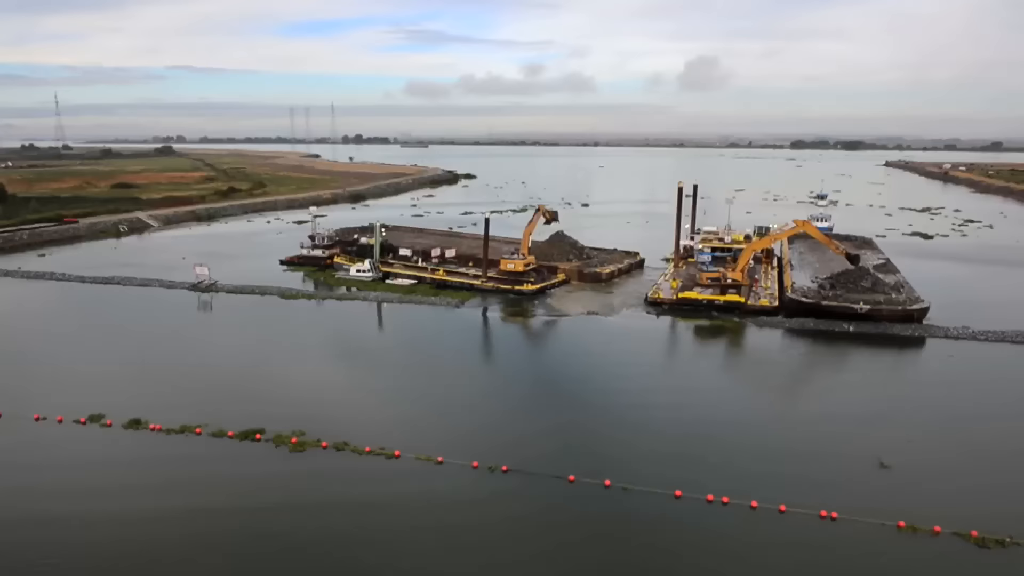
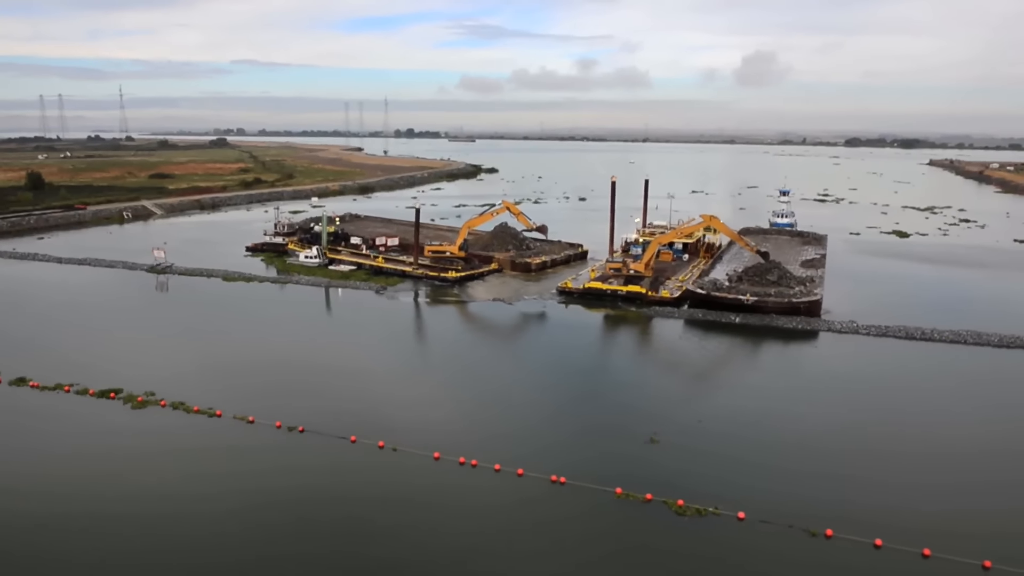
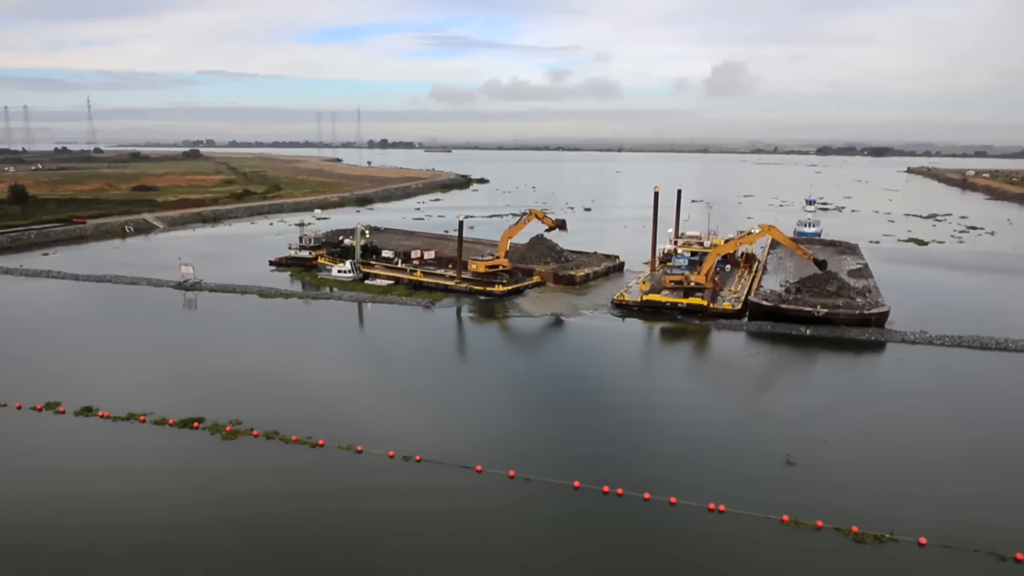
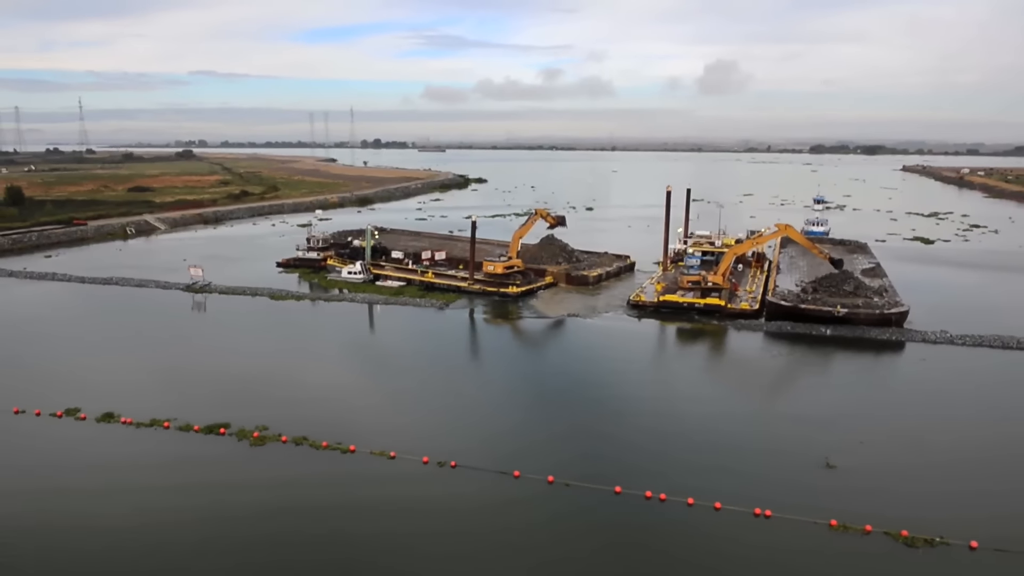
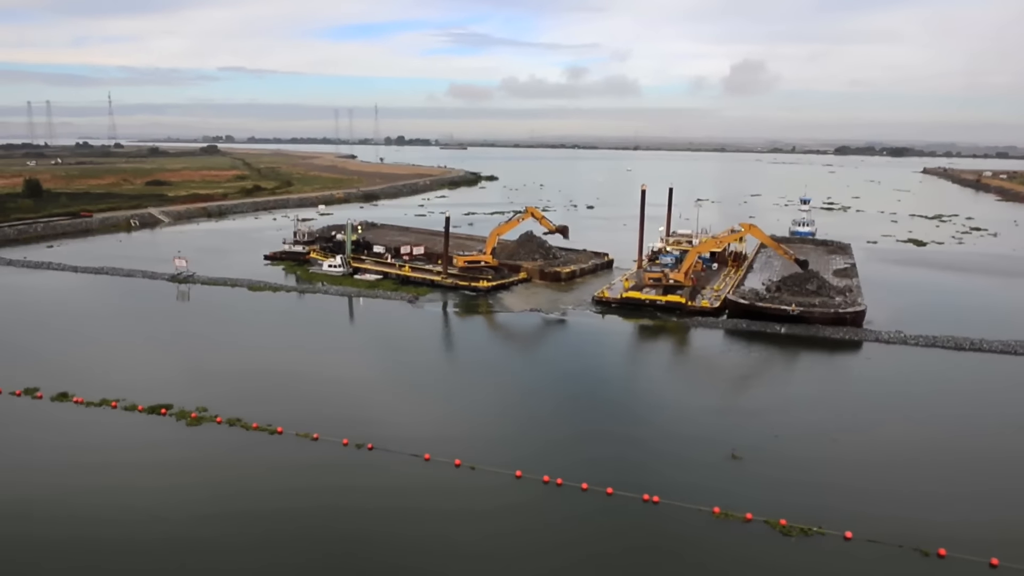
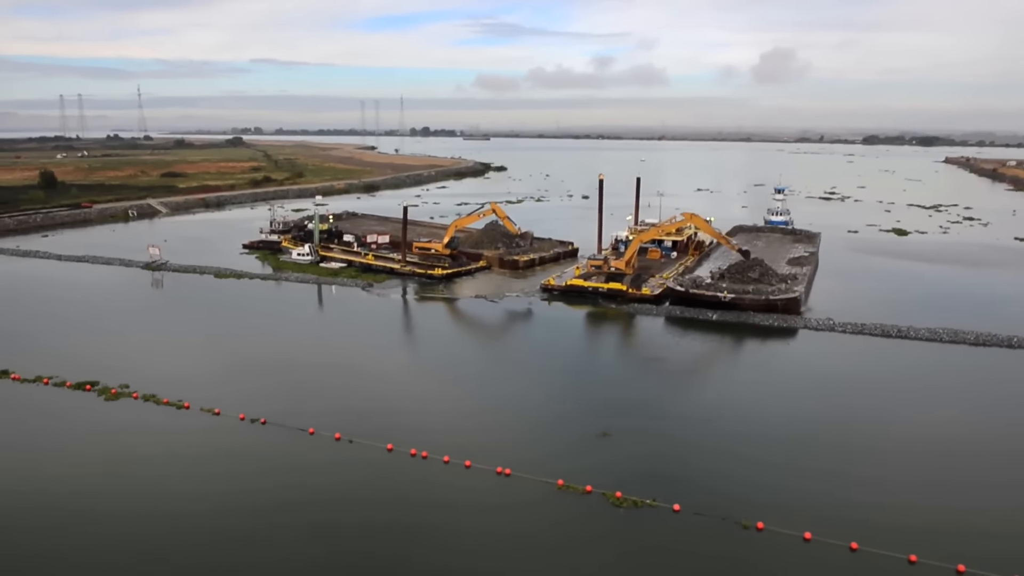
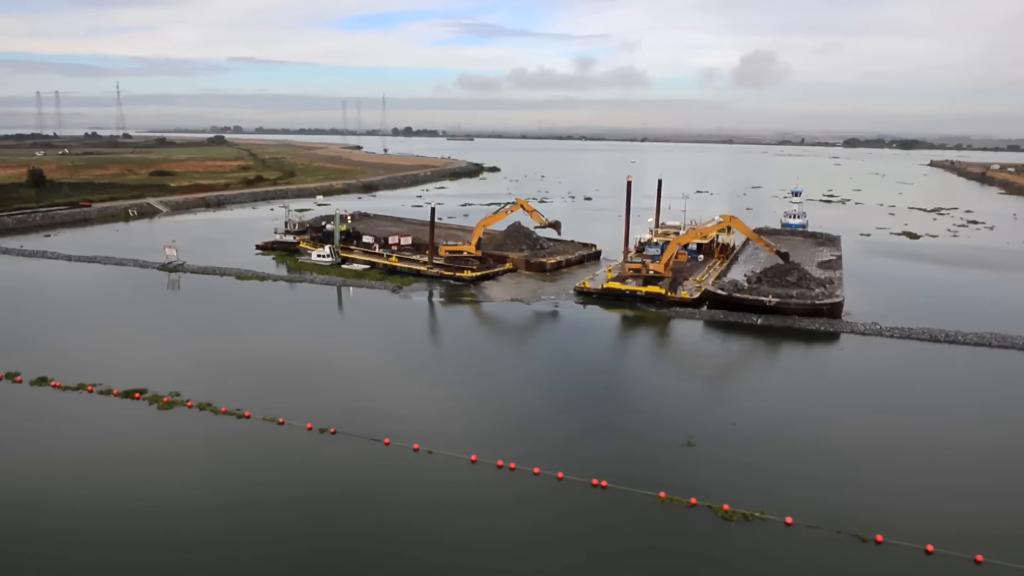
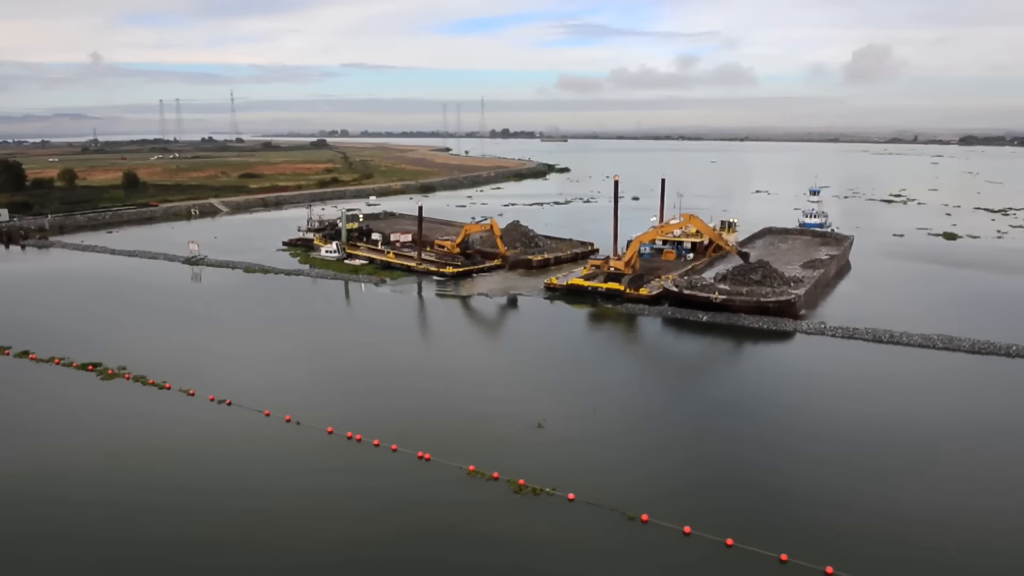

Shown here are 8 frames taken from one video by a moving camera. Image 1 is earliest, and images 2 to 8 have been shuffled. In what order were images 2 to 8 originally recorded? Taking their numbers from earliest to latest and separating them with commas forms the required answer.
4, 3, 5, 7, 2, 6, 8
